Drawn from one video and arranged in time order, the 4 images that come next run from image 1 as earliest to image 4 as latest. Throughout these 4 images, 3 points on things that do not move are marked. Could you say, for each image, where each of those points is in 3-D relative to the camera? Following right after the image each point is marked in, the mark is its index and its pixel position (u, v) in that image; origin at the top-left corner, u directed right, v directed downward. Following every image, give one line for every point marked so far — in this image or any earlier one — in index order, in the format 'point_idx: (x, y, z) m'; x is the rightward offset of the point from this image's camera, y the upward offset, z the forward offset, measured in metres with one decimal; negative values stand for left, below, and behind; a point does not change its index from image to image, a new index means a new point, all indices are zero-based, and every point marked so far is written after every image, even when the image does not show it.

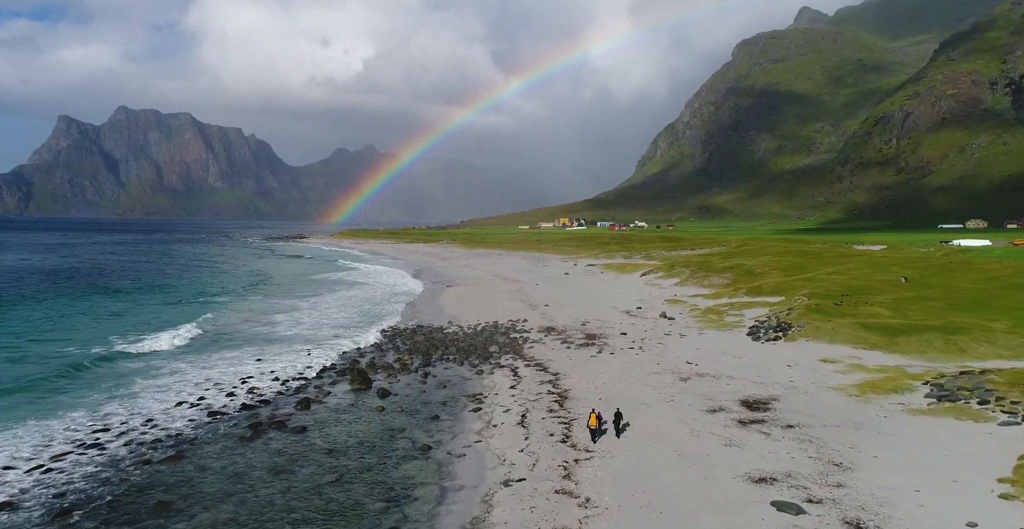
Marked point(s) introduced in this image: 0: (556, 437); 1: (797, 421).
0: (+1.4, -5.4, +19.1) m
1: (+8.7, -4.8, +18.7) m
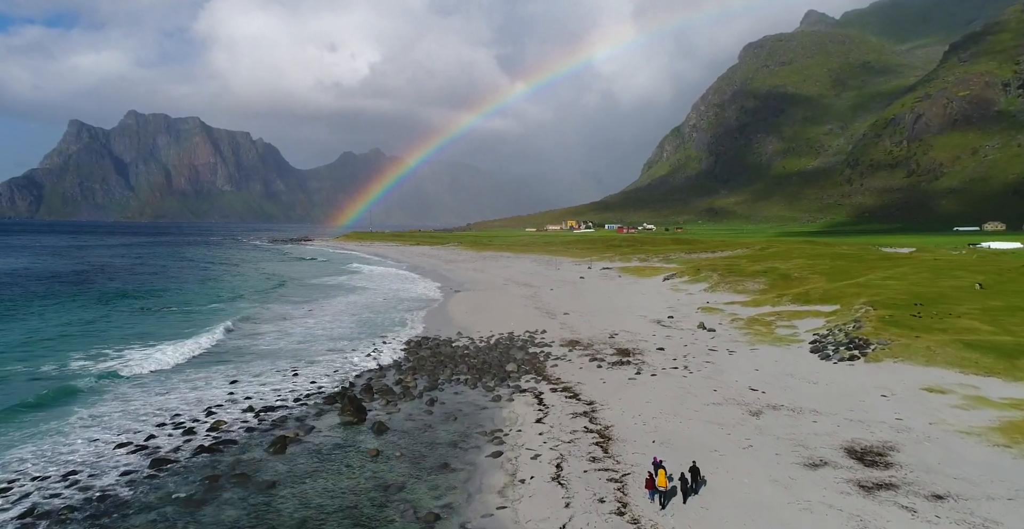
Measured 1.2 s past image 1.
0: (+2.2, -5.6, +14.2) m
1: (+9.5, -4.9, +13.7) m
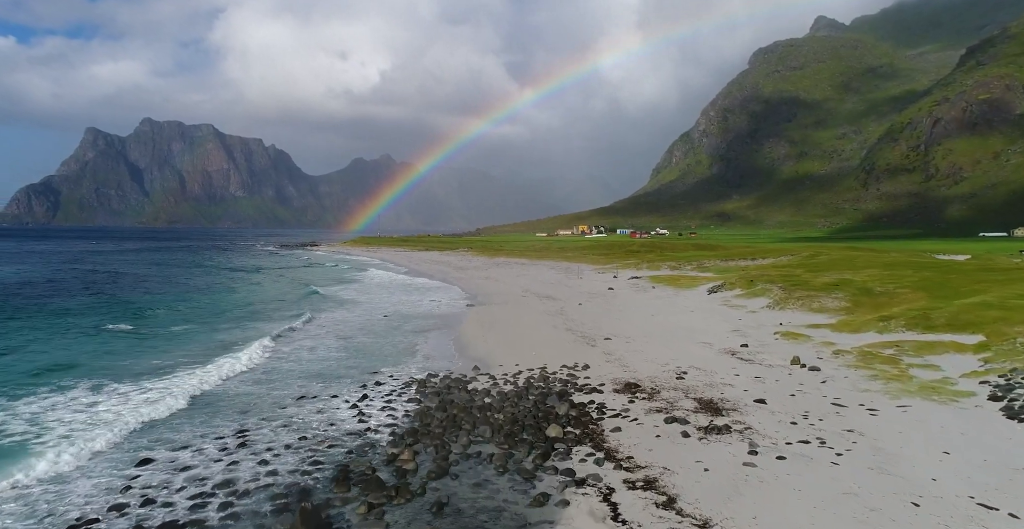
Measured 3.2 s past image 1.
0: (+3.5, -6.1, +5.0) m
1: (+10.7, -5.5, +4.3) m
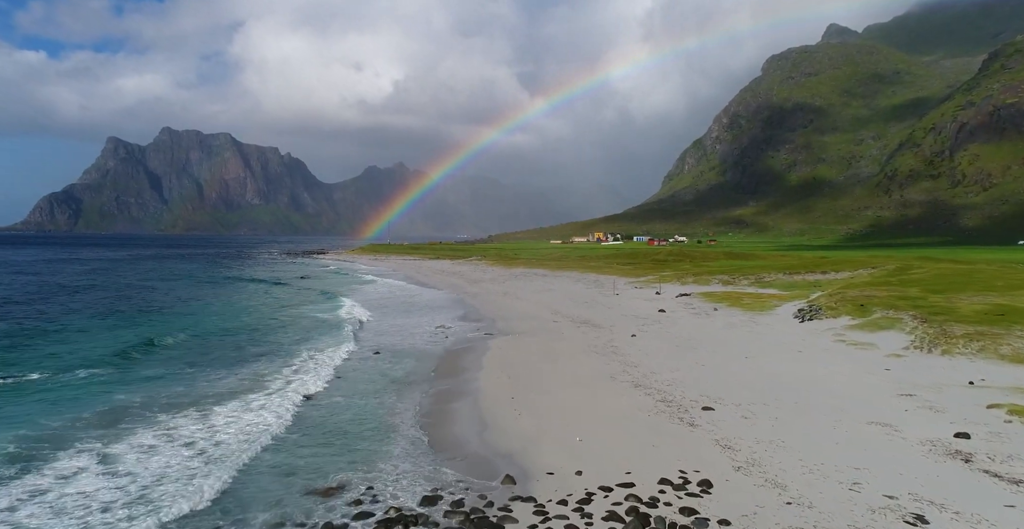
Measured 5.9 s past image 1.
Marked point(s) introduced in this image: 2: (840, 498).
0: (+4.7, -6.8, -9.0) m
1: (+11.9, -6.2, -9.8) m
2: (+8.3, -6.0, +15.5) m
